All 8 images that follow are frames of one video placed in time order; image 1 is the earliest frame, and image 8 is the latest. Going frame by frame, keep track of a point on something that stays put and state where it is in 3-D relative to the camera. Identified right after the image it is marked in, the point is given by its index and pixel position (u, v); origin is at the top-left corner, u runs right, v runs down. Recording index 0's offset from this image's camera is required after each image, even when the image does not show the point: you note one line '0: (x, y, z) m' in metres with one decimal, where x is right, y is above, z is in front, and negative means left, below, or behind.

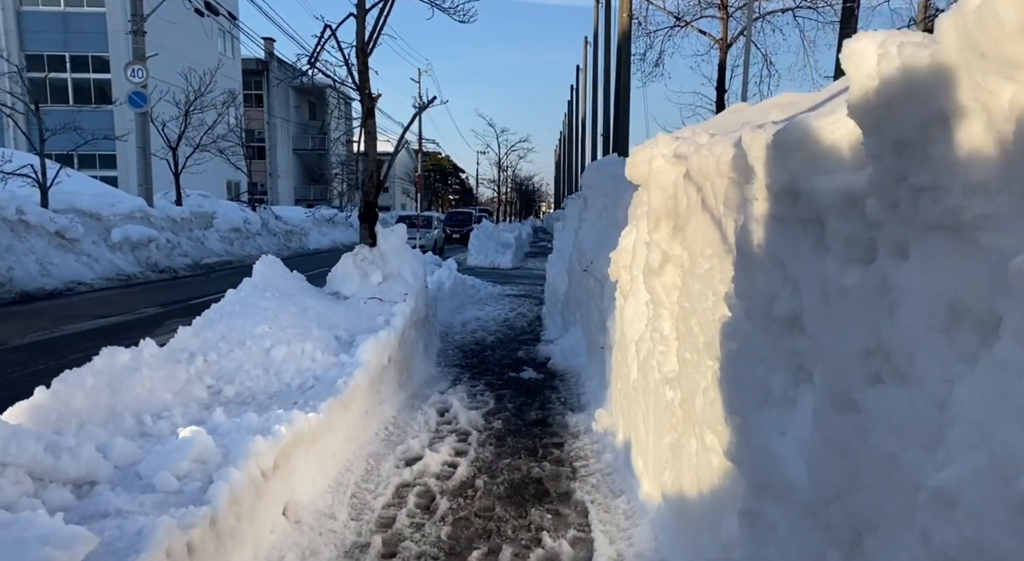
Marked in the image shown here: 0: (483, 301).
0: (-0.7, -0.4, +13.9) m
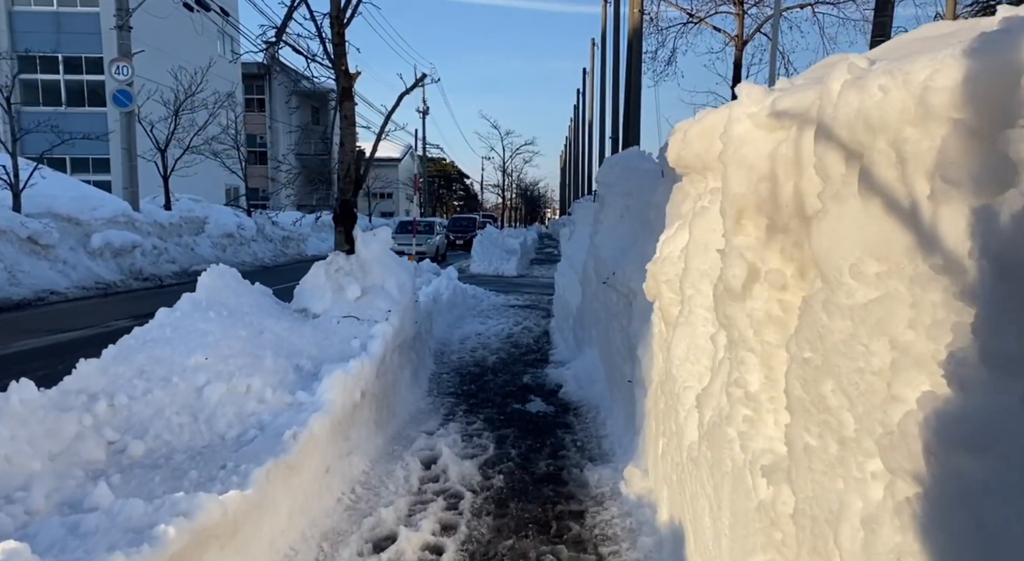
0: (-0.6, -0.6, +12.7) m
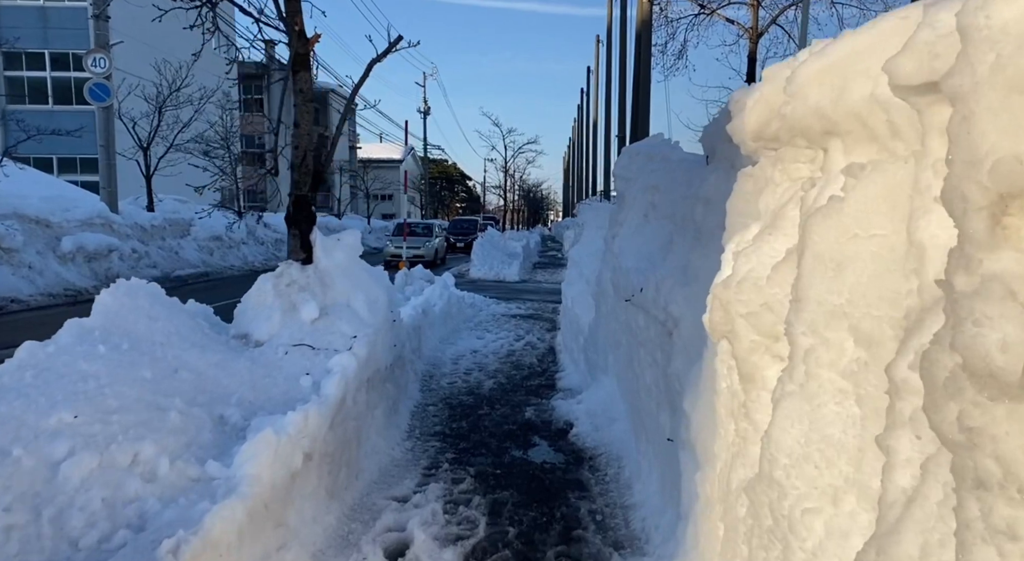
0: (-0.5, -0.8, +11.4) m
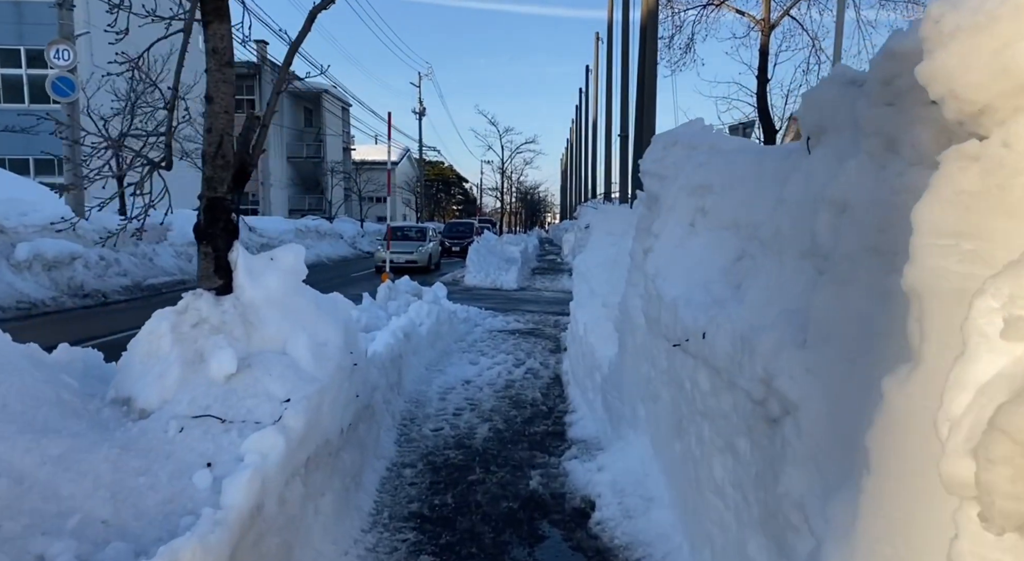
0: (-0.6, -1.0, +10.0) m
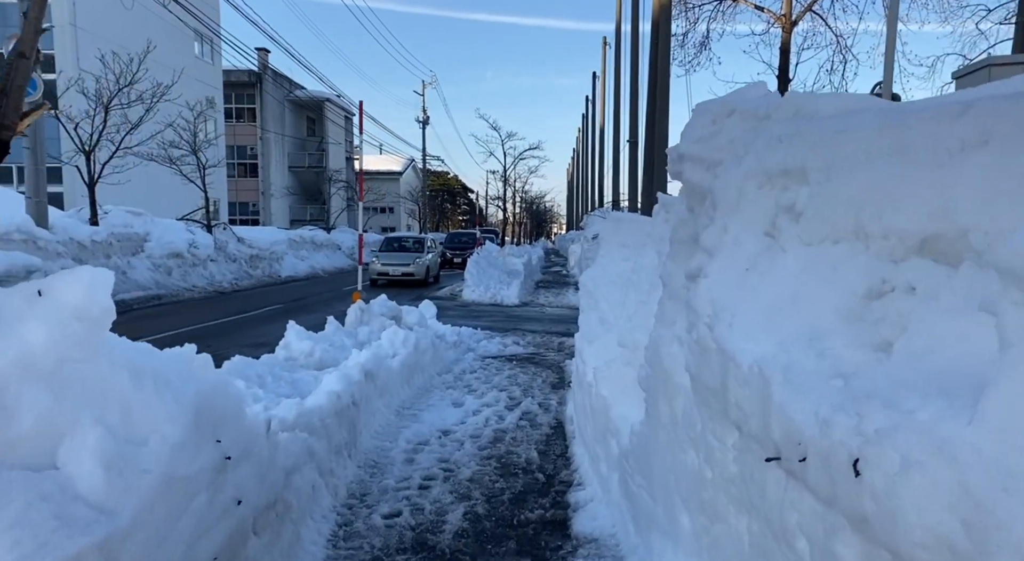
0: (-0.6, -1.3, +8.4) m
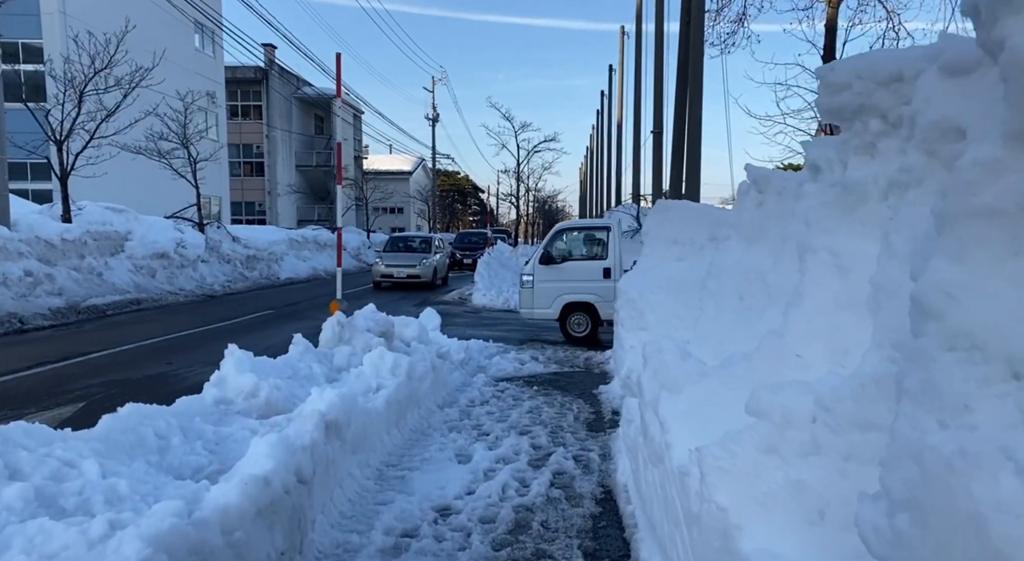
0: (-0.4, -1.3, +6.4) m
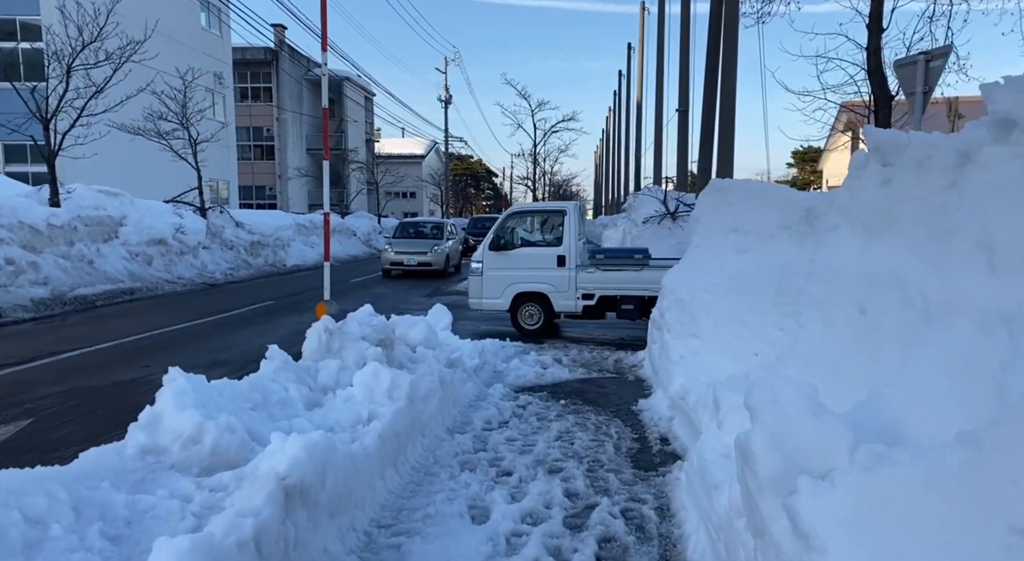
0: (-0.2, -1.3, +5.2) m
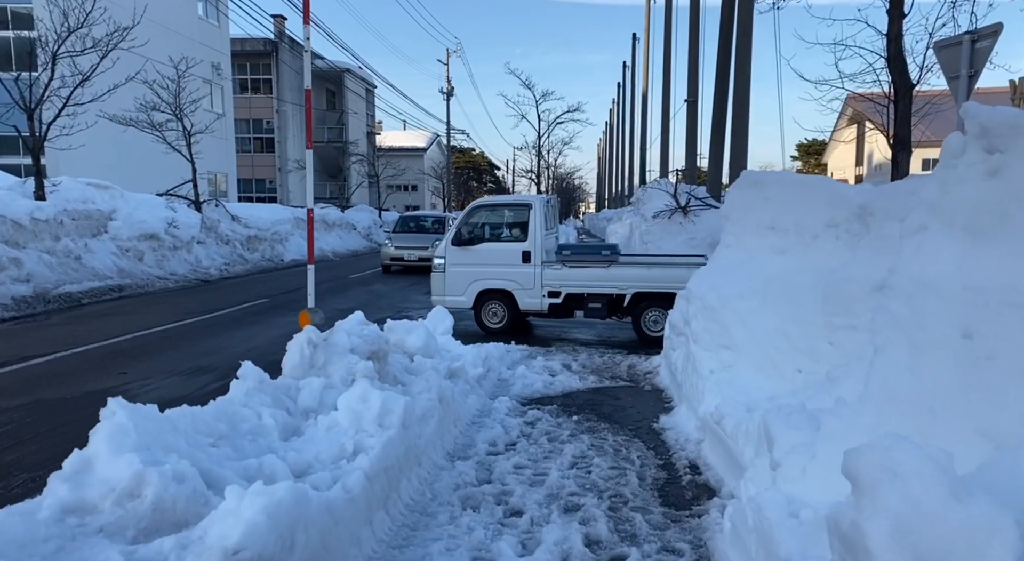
0: (-0.1, -1.3, +4.5) m
